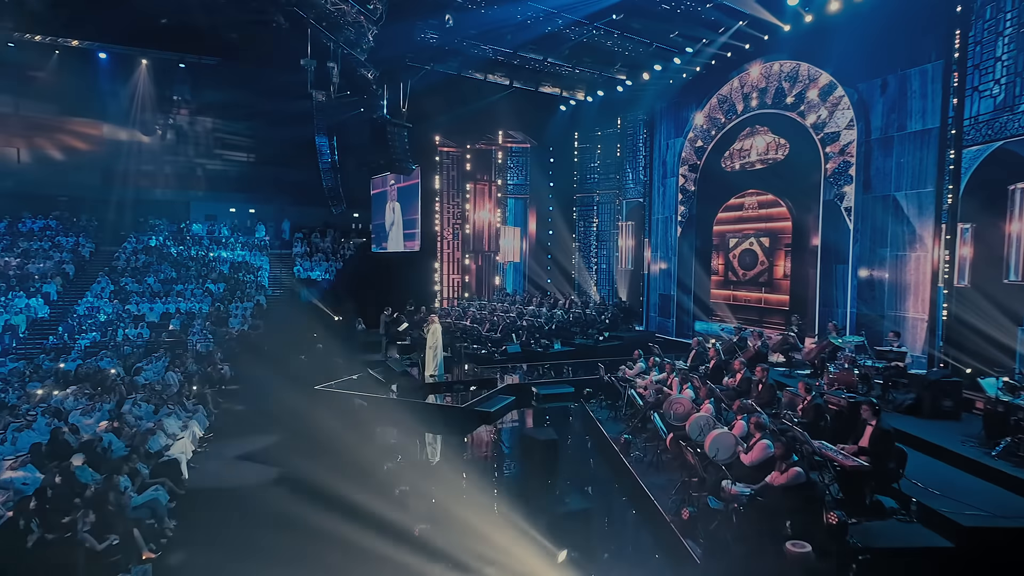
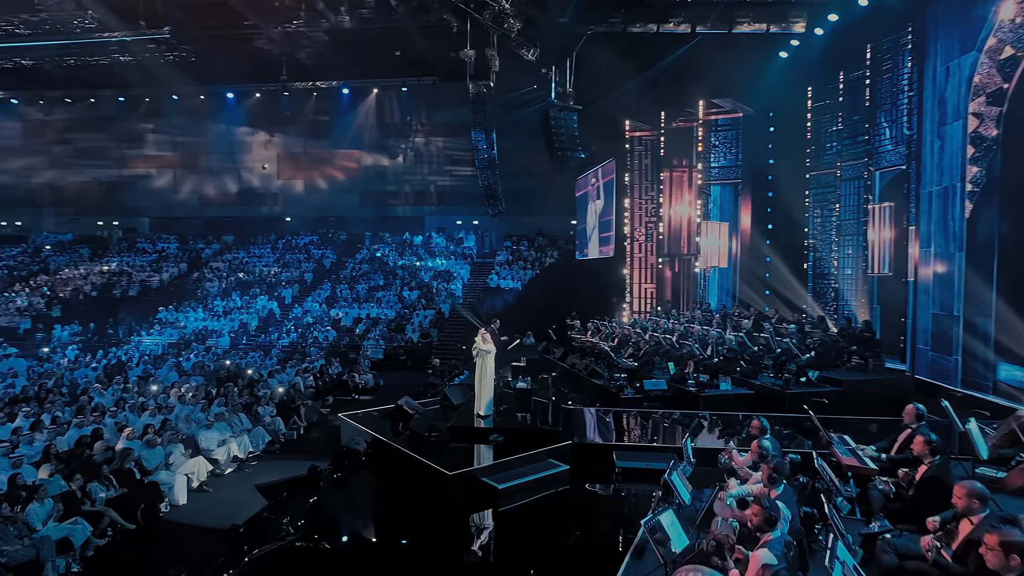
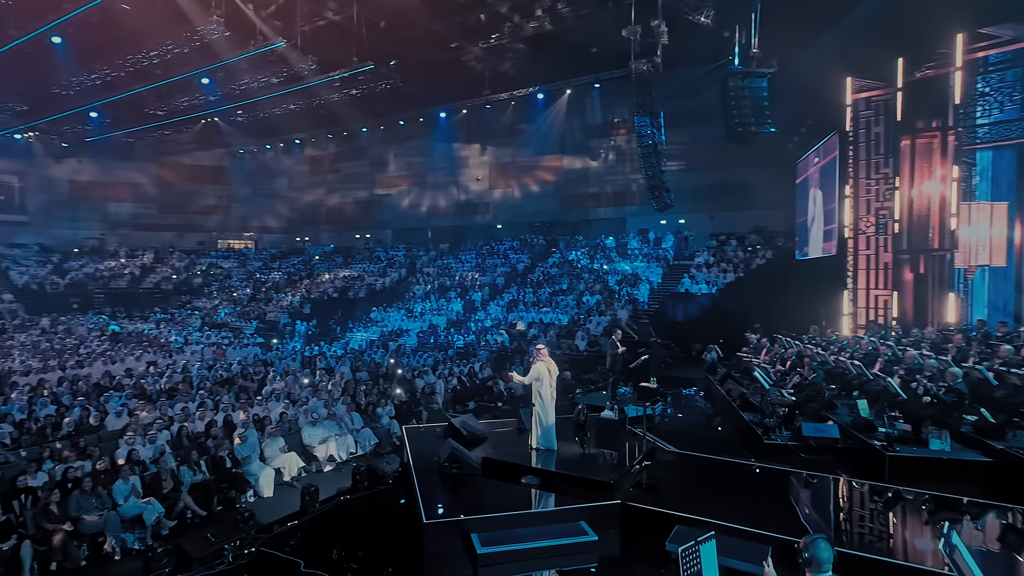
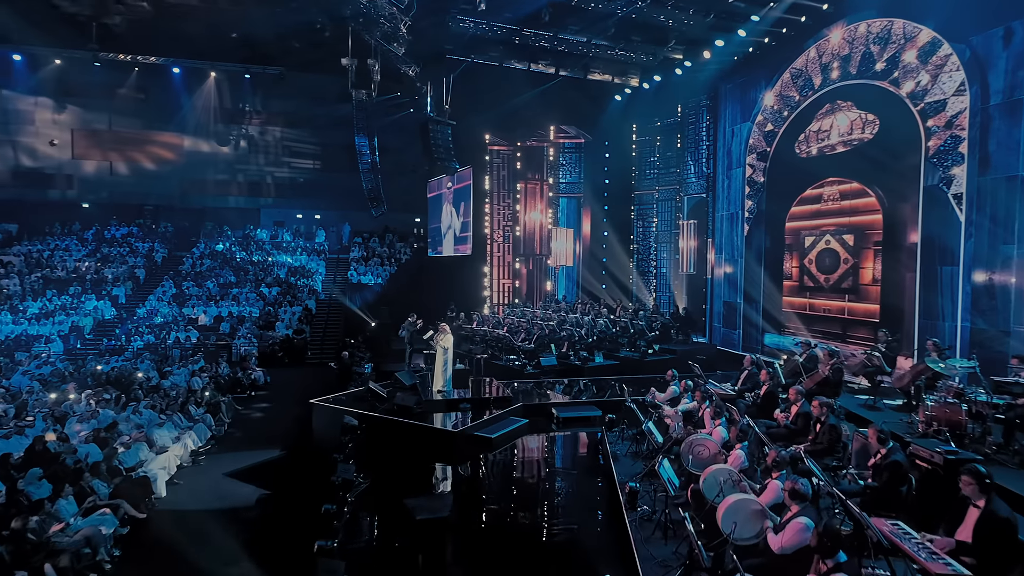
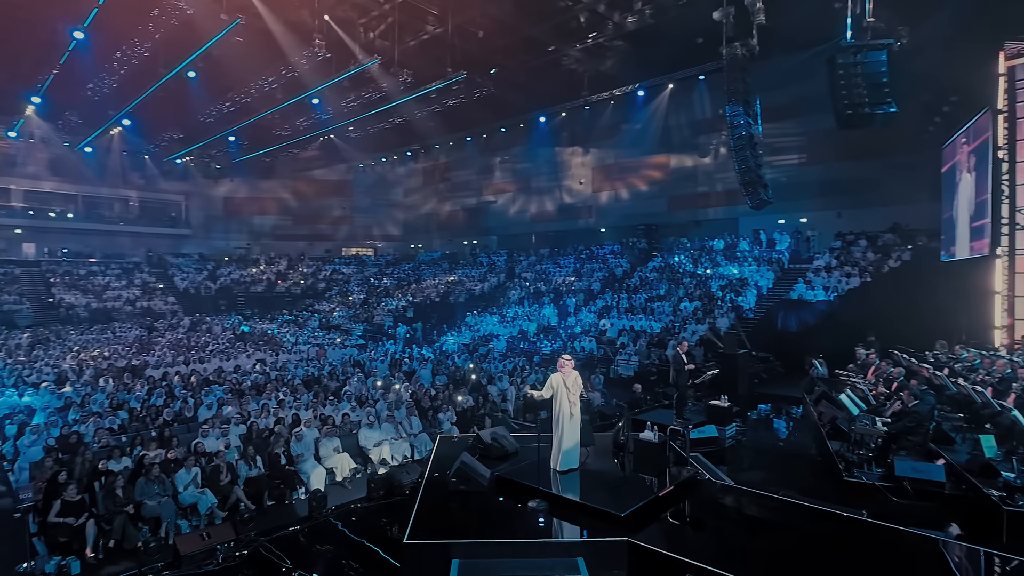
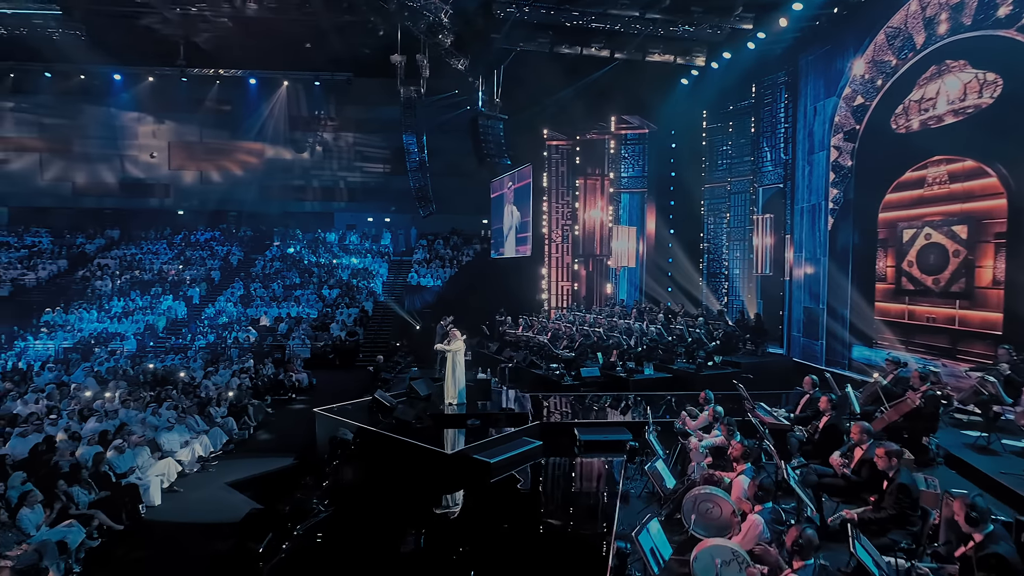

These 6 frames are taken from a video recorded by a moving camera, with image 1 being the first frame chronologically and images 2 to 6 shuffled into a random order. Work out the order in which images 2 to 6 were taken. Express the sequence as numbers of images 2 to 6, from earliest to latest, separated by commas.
4, 6, 2, 3, 5
